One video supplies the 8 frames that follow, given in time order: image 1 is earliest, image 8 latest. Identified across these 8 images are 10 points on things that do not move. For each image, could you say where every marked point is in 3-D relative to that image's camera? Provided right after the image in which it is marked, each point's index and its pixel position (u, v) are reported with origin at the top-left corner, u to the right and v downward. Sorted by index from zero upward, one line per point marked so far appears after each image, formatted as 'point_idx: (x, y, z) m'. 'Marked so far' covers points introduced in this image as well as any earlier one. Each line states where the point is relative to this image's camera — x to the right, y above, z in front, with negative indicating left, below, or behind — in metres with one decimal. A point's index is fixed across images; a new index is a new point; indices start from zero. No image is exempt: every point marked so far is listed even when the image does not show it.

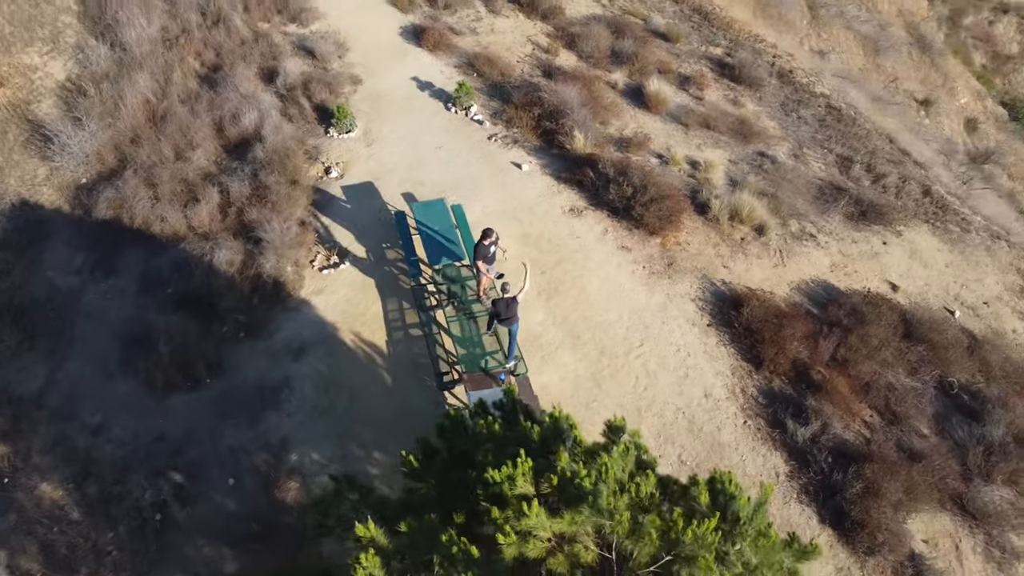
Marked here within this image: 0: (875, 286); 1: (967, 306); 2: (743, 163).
0: (+5.5, 0.0, +12.2) m
1: (+7.0, -0.3, +12.3) m
2: (+4.0, +2.2, +13.9) m
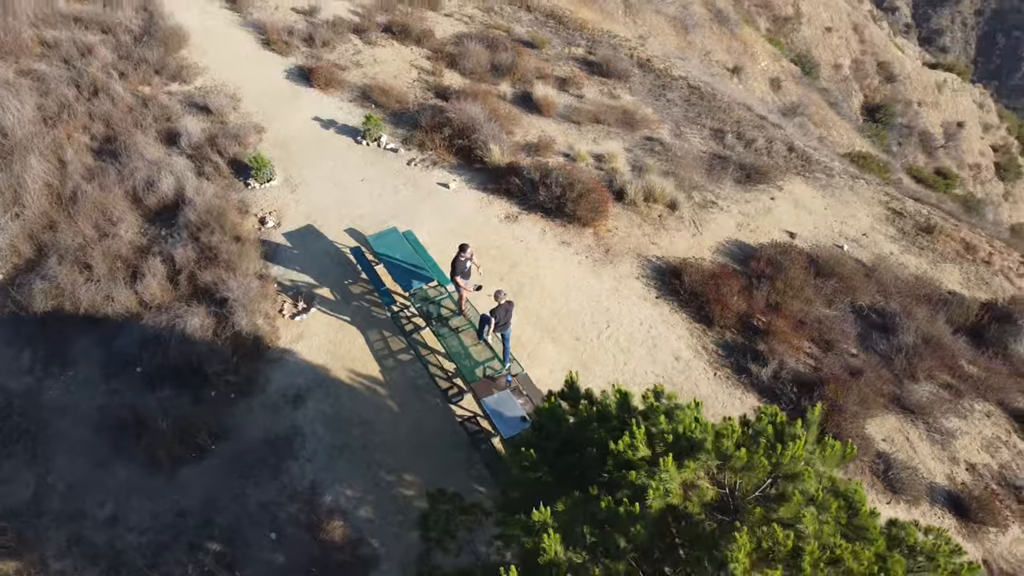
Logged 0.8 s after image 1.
0: (+4.5, +0.9, +13.9) m
1: (+6.0, +0.9, +14.3) m
2: (+2.3, +2.7, +15.3) m
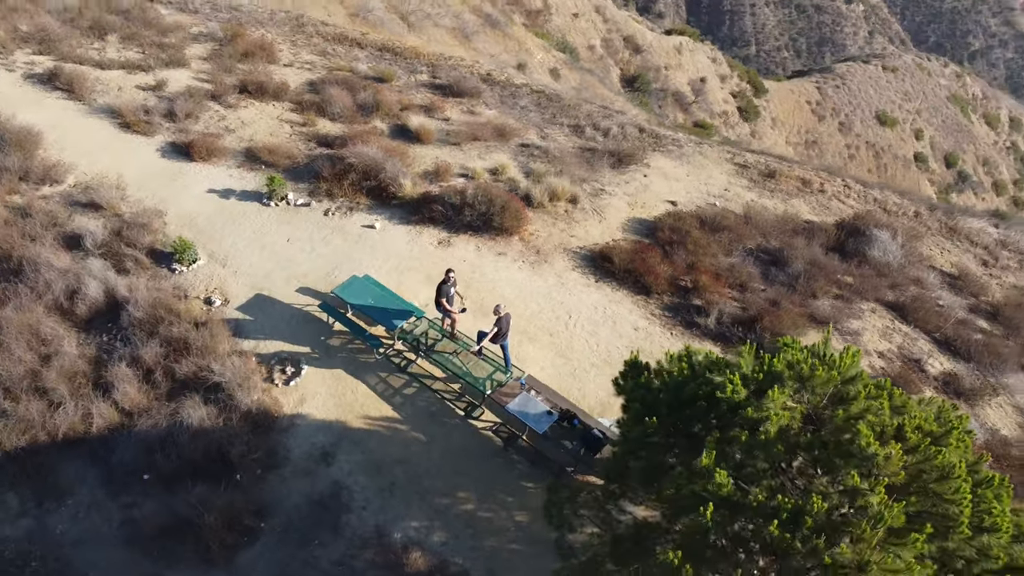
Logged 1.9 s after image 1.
0: (+2.9, +1.6, +15.7) m
1: (+4.2, +1.9, +16.5) m
2: (+0.1, +2.7, +16.6) m
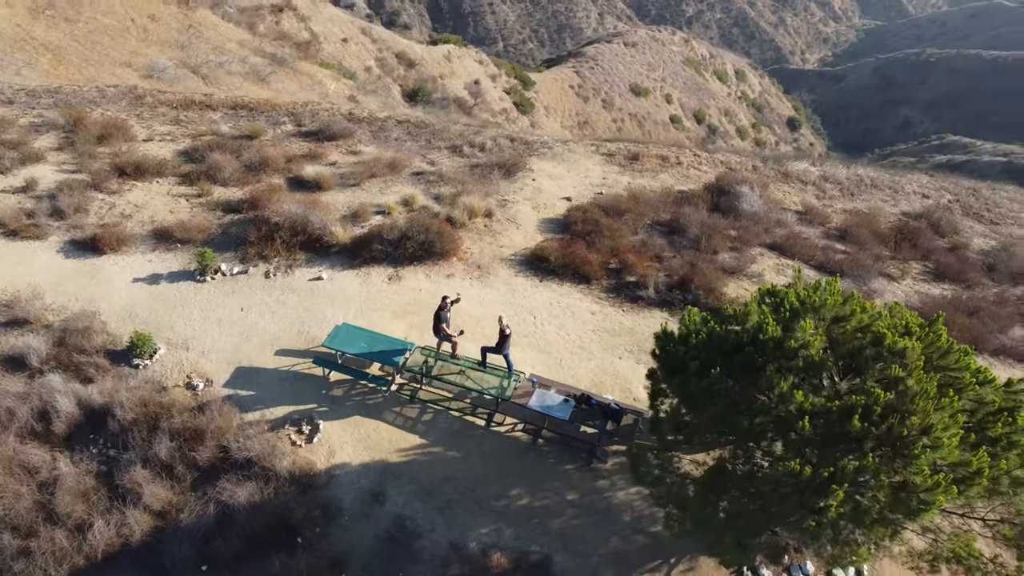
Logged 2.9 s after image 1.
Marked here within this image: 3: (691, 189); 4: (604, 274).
0: (+1.1, +1.8, +17.3) m
1: (+2.0, +2.3, +18.4) m
2: (-2.0, +2.2, +17.4) m
3: (+4.1, +2.3, +18.4) m
4: (+1.7, +0.3, +14.9) m
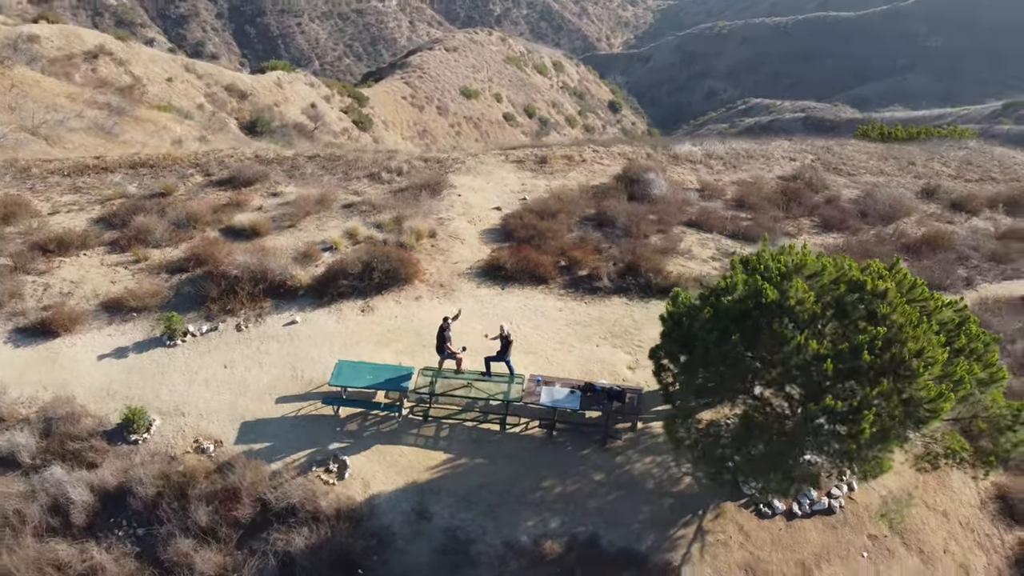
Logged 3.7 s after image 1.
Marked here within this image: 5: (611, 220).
0: (-0.4, +1.7, +18.2) m
1: (+0.3, +2.3, +19.4) m
2: (-3.5, +1.6, +17.8) m
3: (+2.2, +2.6, +19.9) m
4: (+0.9, +0.3, +15.9) m
5: (+2.2, +1.5, +17.8) m
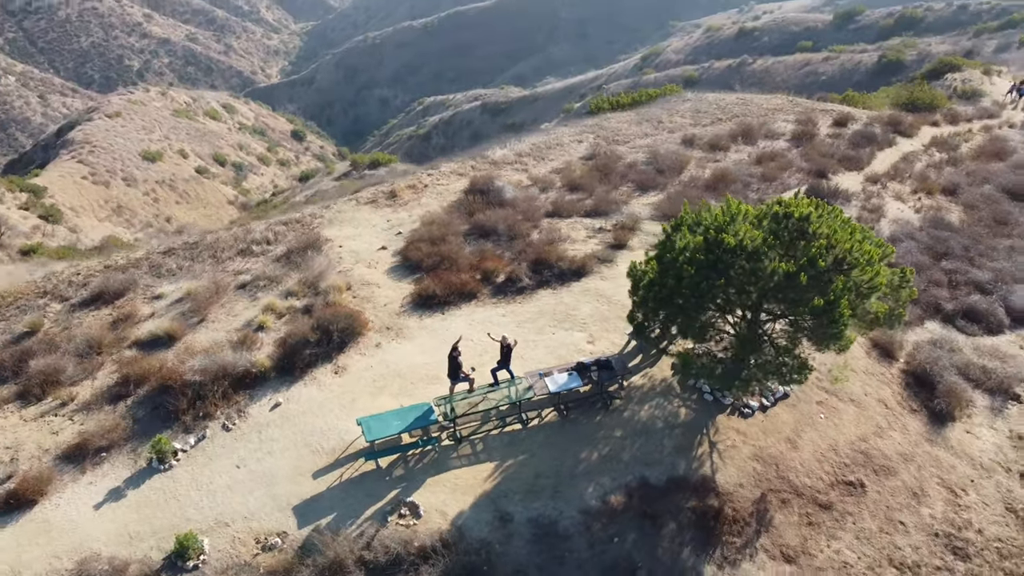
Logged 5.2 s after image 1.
0: (-3.0, +0.8, +19.3) m
1: (-3.0, +1.6, +20.6) m
2: (-5.6, -0.1, +17.8) m
3: (-1.4, +2.4, +21.7) m
4: (-0.7, +0.1, +17.6) m
5: (-0.5, +1.4, +19.7) m
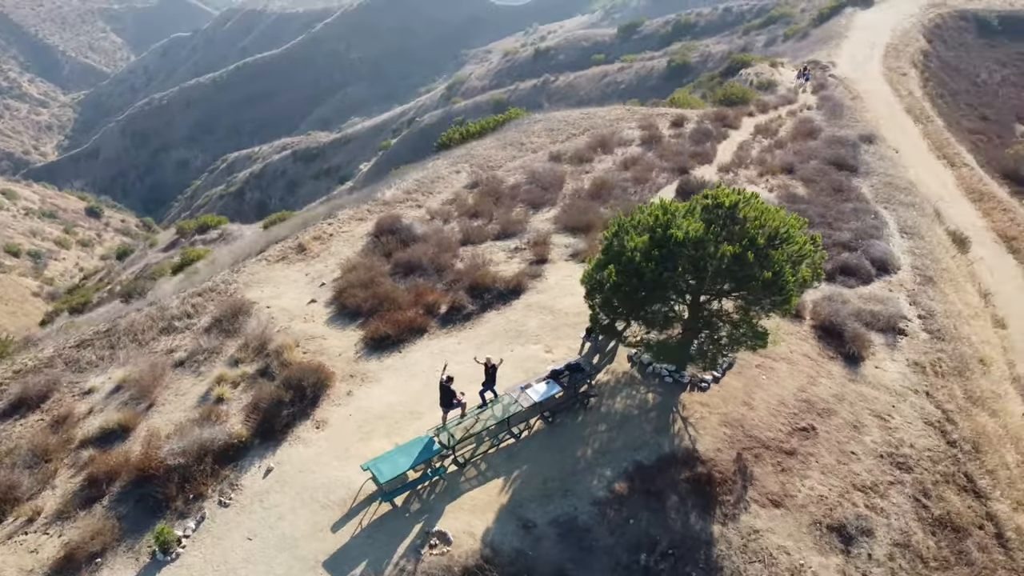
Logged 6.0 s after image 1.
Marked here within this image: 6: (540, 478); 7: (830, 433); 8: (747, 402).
0: (-4.6, -0.4, +19.3) m
1: (-5.0, +0.2, +20.6) m
2: (-6.7, -1.7, +17.3) m
3: (-3.9, +1.2, +22.0) m
4: (-1.9, -0.7, +18.1) m
5: (-2.4, +0.6, +20.3) m
6: (+0.5, -3.3, +14.2) m
7: (+6.1, -2.8, +15.6) m
8: (+4.7, -2.3, +16.0) m
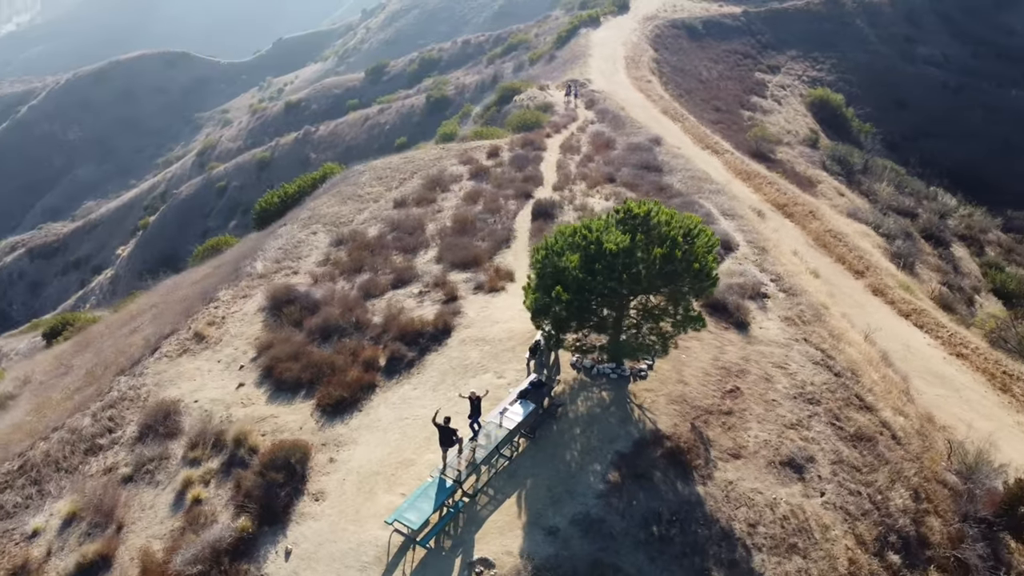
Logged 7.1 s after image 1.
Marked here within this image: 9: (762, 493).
0: (-6.2, -2.4, +19.0) m
1: (-7.0, -1.9, +20.2) m
2: (-7.3, -3.9, +16.5) m
3: (-6.5, -0.8, +21.9) m
4: (-3.3, -2.0, +18.6) m
5: (-4.6, -1.0, +20.6) m
6: (+0.6, -3.8, +15.4) m
7: (+5.4, -2.3, +18.5) m
8: (+3.8, -2.1, +18.4) m
9: (+4.9, -4.0, +15.9) m
